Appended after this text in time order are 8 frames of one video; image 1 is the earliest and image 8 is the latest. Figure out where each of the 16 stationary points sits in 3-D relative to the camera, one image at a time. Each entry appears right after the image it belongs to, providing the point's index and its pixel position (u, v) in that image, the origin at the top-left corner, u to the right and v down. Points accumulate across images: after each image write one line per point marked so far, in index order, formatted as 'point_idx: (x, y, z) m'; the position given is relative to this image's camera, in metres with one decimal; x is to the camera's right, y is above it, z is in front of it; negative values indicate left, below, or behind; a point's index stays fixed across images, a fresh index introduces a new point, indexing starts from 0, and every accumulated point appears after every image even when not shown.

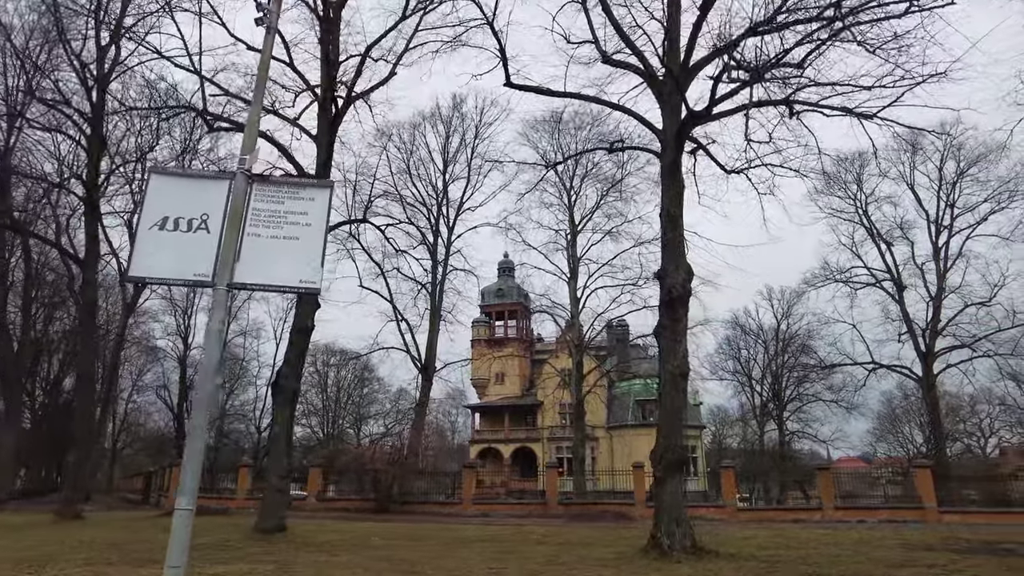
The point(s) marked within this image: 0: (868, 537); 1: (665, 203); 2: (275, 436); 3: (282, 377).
0: (+7.2, -5.1, +14.1) m
1: (+2.6, +1.5, +12.0) m
2: (-4.7, -2.9, +13.7) m
3: (-4.6, -1.8, +13.9) m
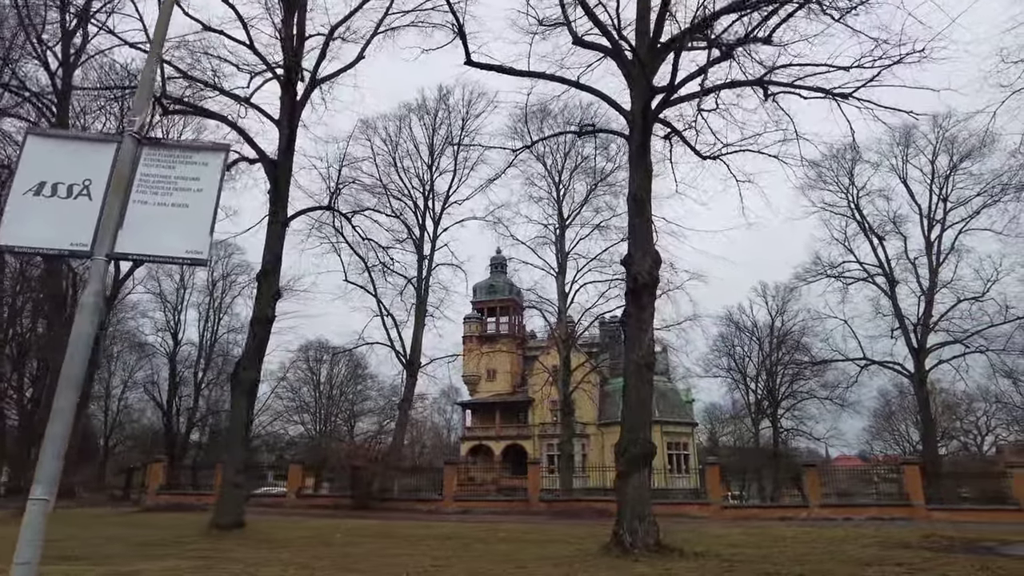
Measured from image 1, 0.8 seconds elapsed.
0: (+6.5, -4.9, +13.7) m
1: (+2.0, +1.7, +11.6) m
2: (-5.3, -2.7, +13.3) m
3: (-5.3, -1.5, +13.5) m
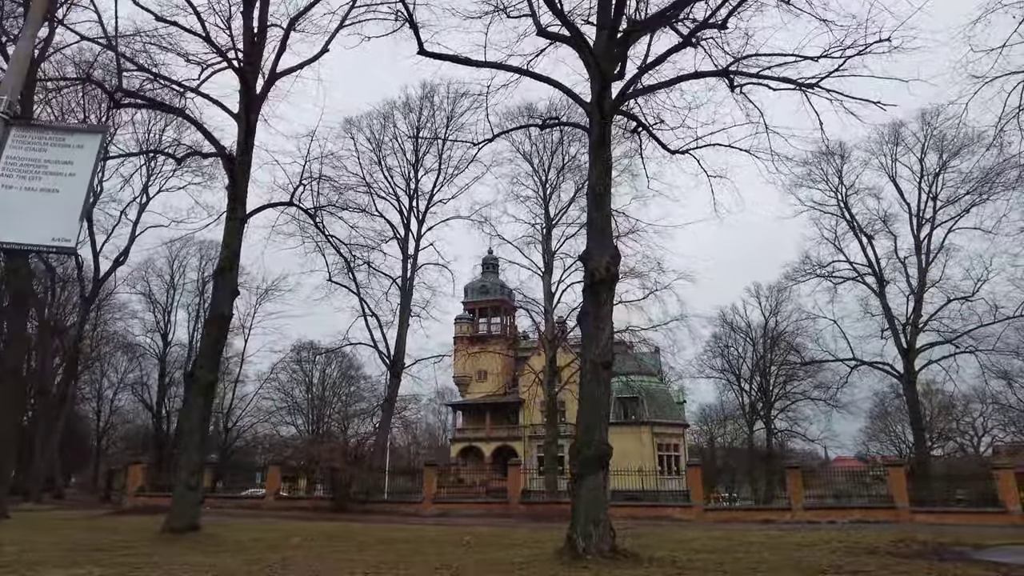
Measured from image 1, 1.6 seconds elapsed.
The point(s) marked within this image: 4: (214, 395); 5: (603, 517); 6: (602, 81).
0: (+5.8, -4.8, +13.4) m
1: (+1.3, +1.7, +11.2) m
2: (-6.0, -2.6, +13.0) m
3: (-6.0, -1.5, +13.2) m
4: (-5.8, -2.0, +13.5) m
5: (+1.3, -3.3, +10.0) m
6: (+1.5, +3.3, +11.3) m
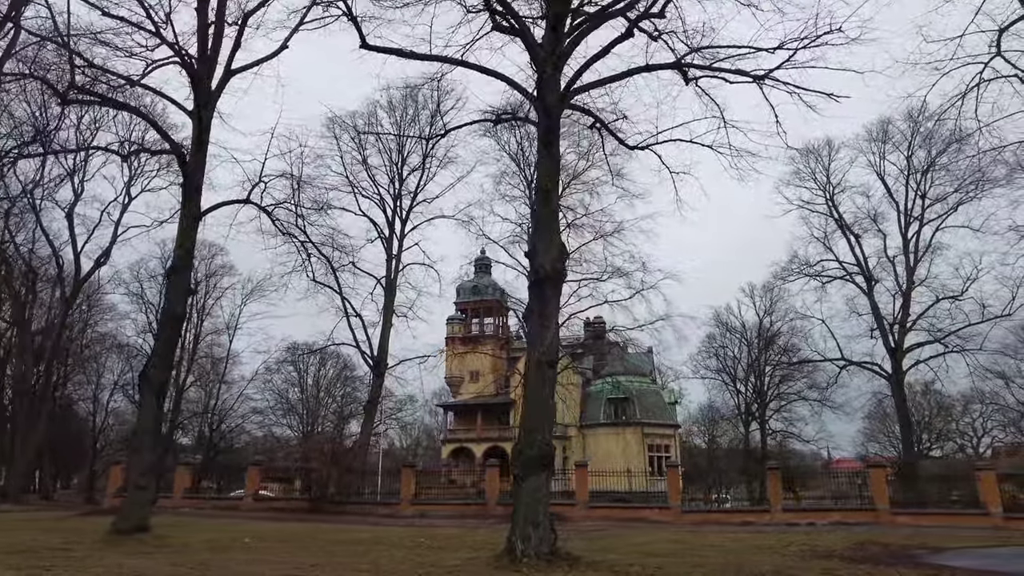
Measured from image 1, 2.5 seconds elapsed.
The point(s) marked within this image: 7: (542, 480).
0: (+5.0, -4.8, +13.1) m
1: (+0.4, +1.8, +11.0) m
2: (-6.9, -2.6, +12.8) m
3: (-6.8, -1.5, +13.1) m
4: (-6.6, -2.0, +13.3) m
5: (+0.4, -3.2, +9.8) m
6: (+0.6, +3.4, +11.1) m
7: (+0.4, -2.7, +9.9) m
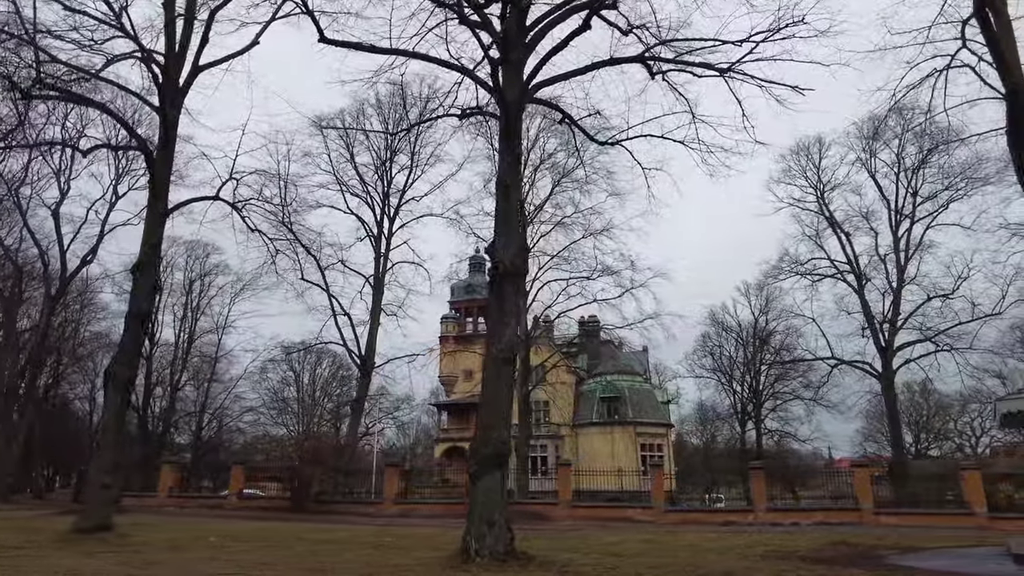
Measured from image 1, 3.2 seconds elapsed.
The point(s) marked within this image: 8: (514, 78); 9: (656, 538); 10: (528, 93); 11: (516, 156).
0: (+4.4, -4.7, +13.0) m
1: (-0.2, +1.8, +10.9) m
2: (-7.5, -2.6, +12.7) m
3: (-7.4, -1.4, +13.0) m
4: (-7.2, -2.0, +13.3) m
5: (-0.2, -3.2, +9.6) m
6: (0.0, +3.4, +11.0) m
7: (-0.2, -2.7, +9.8) m
8: (0.0, +3.3, +11.0) m
9: (+2.9, -5.1, +14.1) m
10: (+0.3, +3.1, +11.1) m
11: (+0.1, +2.0, +10.7) m
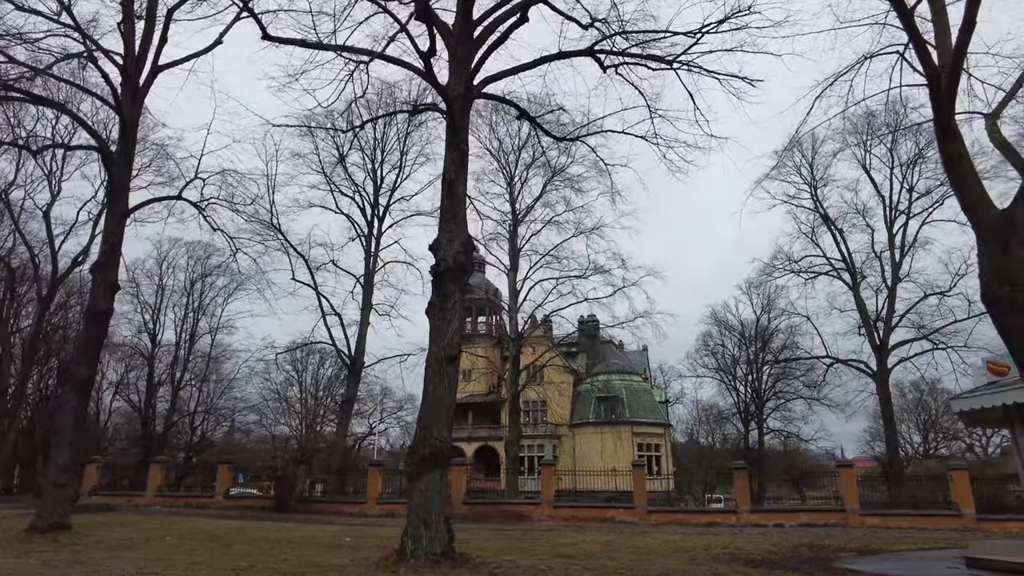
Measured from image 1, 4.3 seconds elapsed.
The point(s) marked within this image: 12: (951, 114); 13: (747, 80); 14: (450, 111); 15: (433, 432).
0: (+3.6, -4.7, +12.7) m
1: (-1.0, +1.9, +10.8) m
2: (-8.3, -2.6, +12.8) m
3: (-8.2, -1.4, +13.0) m
4: (-8.0, -1.9, +13.3) m
5: (-1.0, -3.2, +9.5) m
6: (-0.8, +3.5, +10.8) m
7: (-1.1, -2.6, +9.6) m
8: (-0.8, +3.4, +10.9) m
9: (+2.2, -5.0, +13.9) m
10: (-0.6, +3.1, +10.9) m
11: (-0.8, +2.0, +10.6) m
12: (+4.3, +1.7, +6.8) m
13: (+4.0, +3.5, +11.7) m
14: (-1.0, +2.7, +10.7) m
15: (-1.1, -2.0, +9.8) m
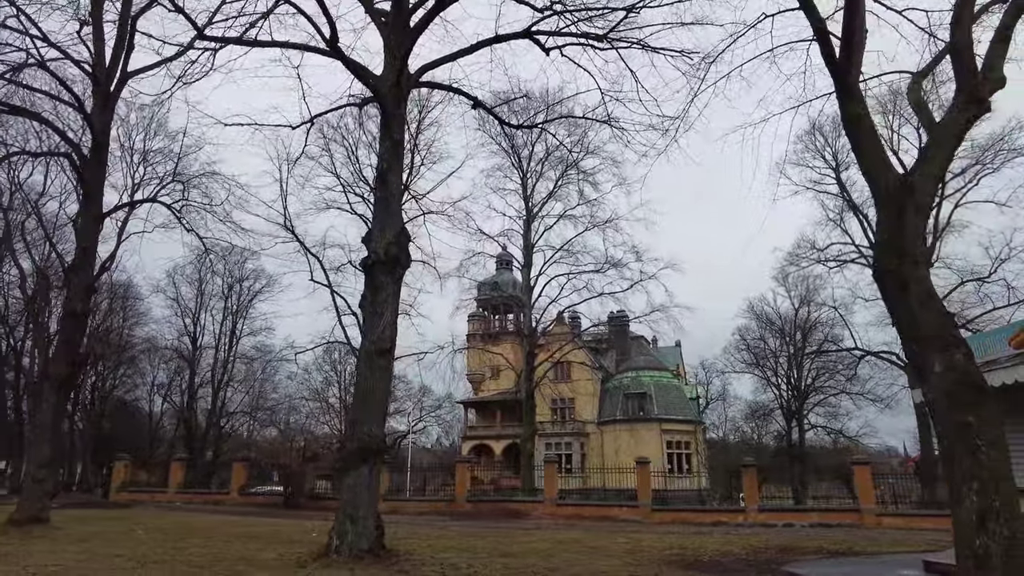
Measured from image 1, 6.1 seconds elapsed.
0: (+2.9, -4.5, +12.2) m
1: (-2.0, +2.0, +10.6) m
2: (-8.9, -2.6, +13.1) m
3: (-8.9, -1.4, +13.4) m
4: (-8.7, -2.0, +13.6) m
5: (-2.0, -3.0, +9.3) m
6: (-1.8, +3.6, +10.6) m
7: (-2.0, -2.5, +9.5) m
8: (-1.8, +3.5, +10.7) m
9: (+1.6, -4.8, +13.5) m
10: (-1.6, +3.3, +10.7) m
11: (-1.8, +2.2, +10.4) m
12: (+3.0, +1.9, +6.2) m
13: (+3.0, +3.7, +11.1) m
14: (-2.0, +2.8, +10.6) m
15: (-2.1, -1.9, +9.6) m
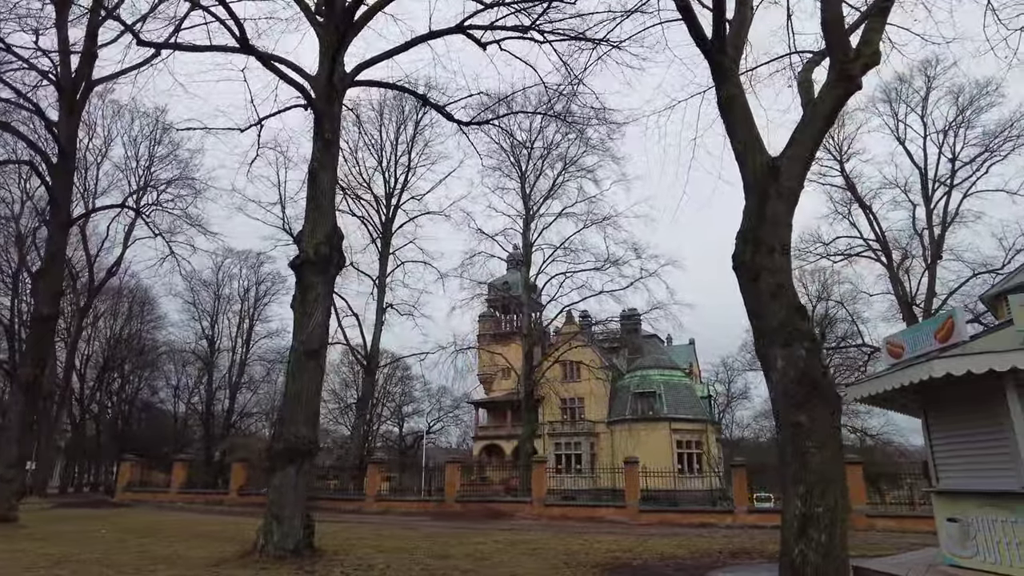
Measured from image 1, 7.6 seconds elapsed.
0: (+2.1, -4.4, +11.9) m
1: (-3.0, +2.0, +10.5) m
2: (-9.8, -2.7, +13.4) m
3: (-9.7, -1.5, +13.6) m
4: (-9.5, -2.1, +13.9) m
5: (-3.0, -3.0, +9.3) m
6: (-2.9, +3.6, +10.6) m
7: (-3.0, -2.5, +9.4) m
8: (-2.8, +3.5, +10.6) m
9: (+0.8, -4.8, +13.3) m
10: (-2.6, +3.3, +10.6) m
11: (-2.8, +2.2, +10.4) m
12: (+1.9, +2.0, +6.0) m
13: (+2.1, +3.8, +10.8) m
14: (-3.0, +2.8, +10.5) m
15: (-3.1, -1.9, +9.5) m
